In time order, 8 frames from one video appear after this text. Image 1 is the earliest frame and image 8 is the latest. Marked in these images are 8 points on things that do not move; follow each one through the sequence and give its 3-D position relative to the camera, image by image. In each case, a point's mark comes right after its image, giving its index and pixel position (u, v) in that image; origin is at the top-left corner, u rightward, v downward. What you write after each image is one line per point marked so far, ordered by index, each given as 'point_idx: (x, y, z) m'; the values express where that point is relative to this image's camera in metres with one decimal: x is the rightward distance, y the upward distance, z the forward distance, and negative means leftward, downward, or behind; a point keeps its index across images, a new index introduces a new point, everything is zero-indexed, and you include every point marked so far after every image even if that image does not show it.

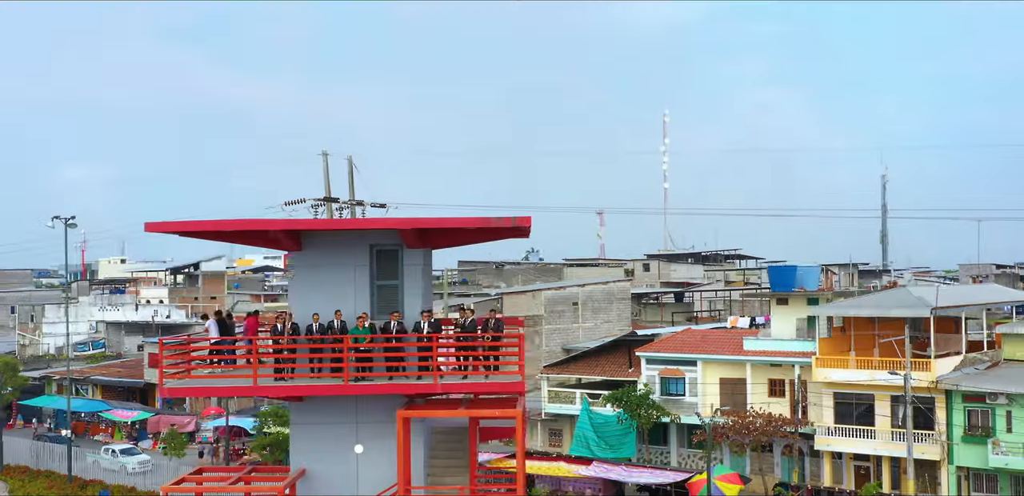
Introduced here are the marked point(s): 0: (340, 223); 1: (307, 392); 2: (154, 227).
0: (-2.8, +0.4, +15.5) m
1: (-3.2, -2.3, +15.2) m
2: (-5.6, +0.3, +15.2) m
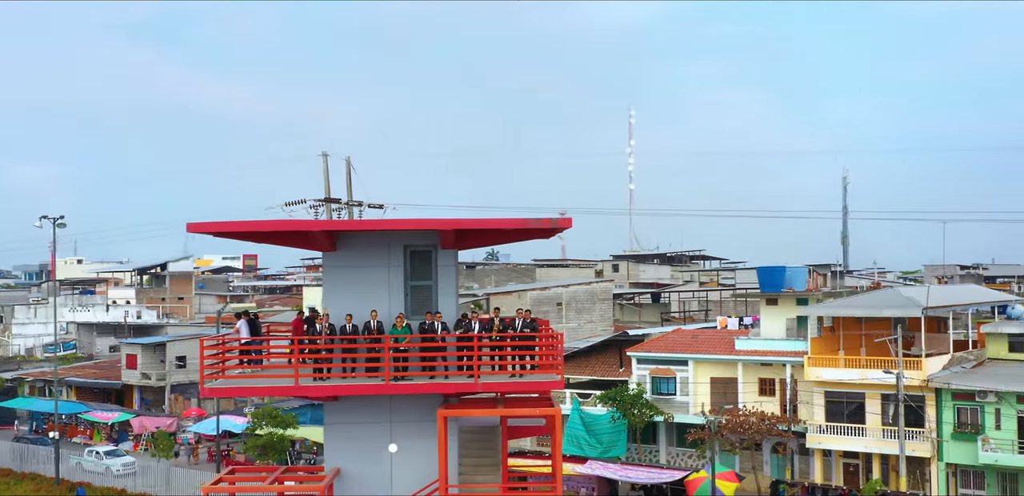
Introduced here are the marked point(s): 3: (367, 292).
0: (-2.2, +0.4, +15.6) m
1: (-2.6, -2.3, +15.4) m
2: (-5.0, +0.3, +15.2) m
3: (-2.5, -0.7, +16.4) m
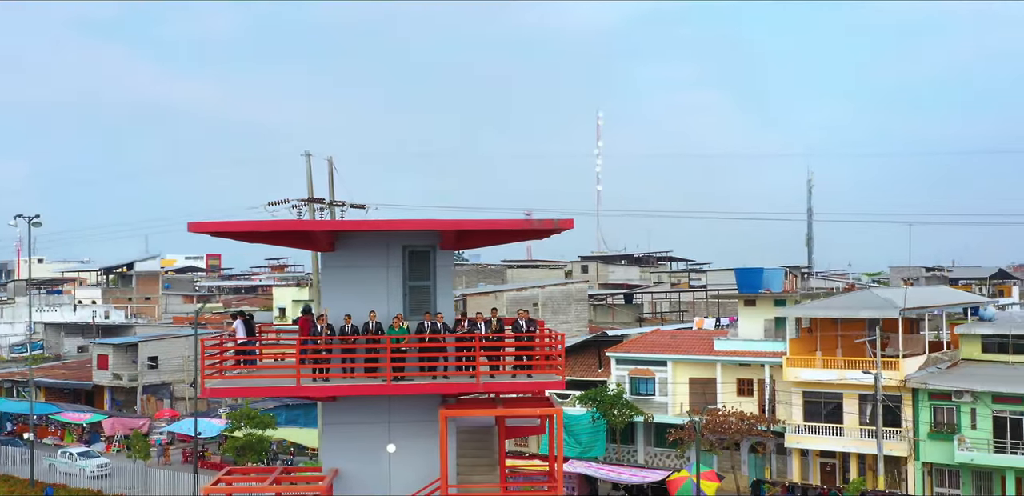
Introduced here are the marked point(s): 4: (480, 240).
0: (-2.2, +0.4, +15.6) m
1: (-2.6, -2.3, +15.4) m
2: (-5.0, +0.3, +15.1) m
3: (-2.5, -0.8, +16.4) m
4: (-0.5, +0.1, +16.1) m
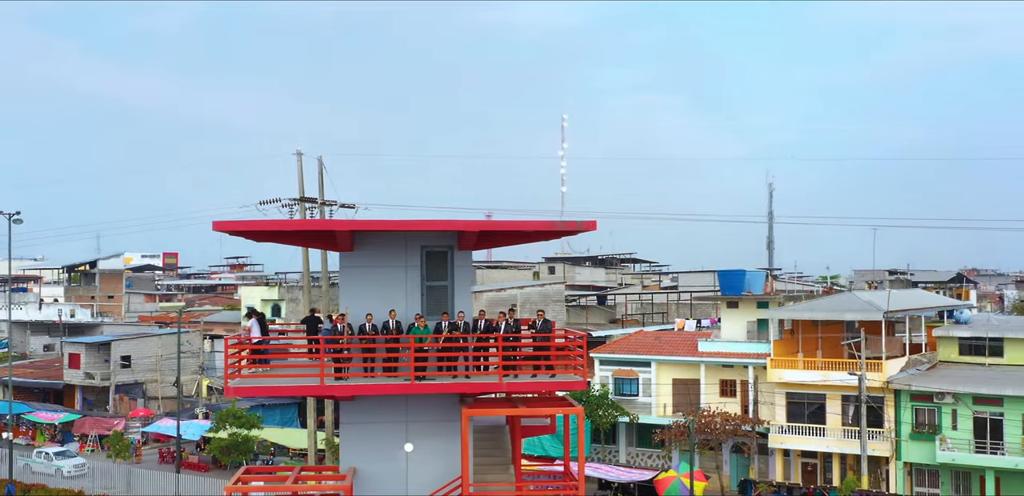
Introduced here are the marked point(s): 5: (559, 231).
0: (-1.8, +0.4, +15.7) m
1: (-2.3, -2.3, +15.4) m
2: (-4.7, +0.3, +15.2) m
3: (-2.2, -0.8, +16.5) m
4: (-0.2, +0.1, +16.2) m
5: (+0.7, +0.3, +15.0) m
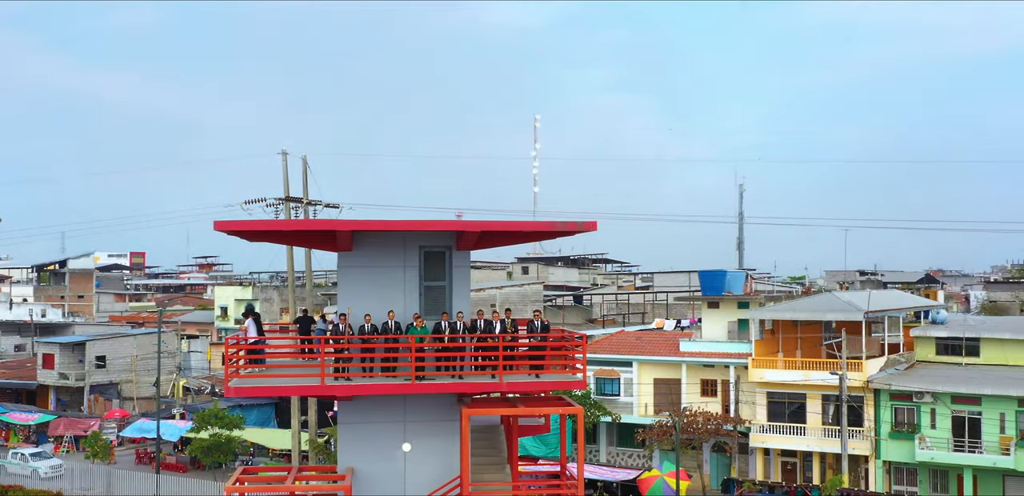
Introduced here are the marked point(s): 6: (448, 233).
0: (-1.9, +0.4, +15.8) m
1: (-2.3, -2.3, +15.5) m
2: (-4.7, +0.3, +15.1) m
3: (-2.2, -0.8, +16.5) m
4: (-0.2, +0.1, +16.3) m
5: (+0.7, +0.3, +15.1) m
6: (-1.1, +0.3, +16.6) m
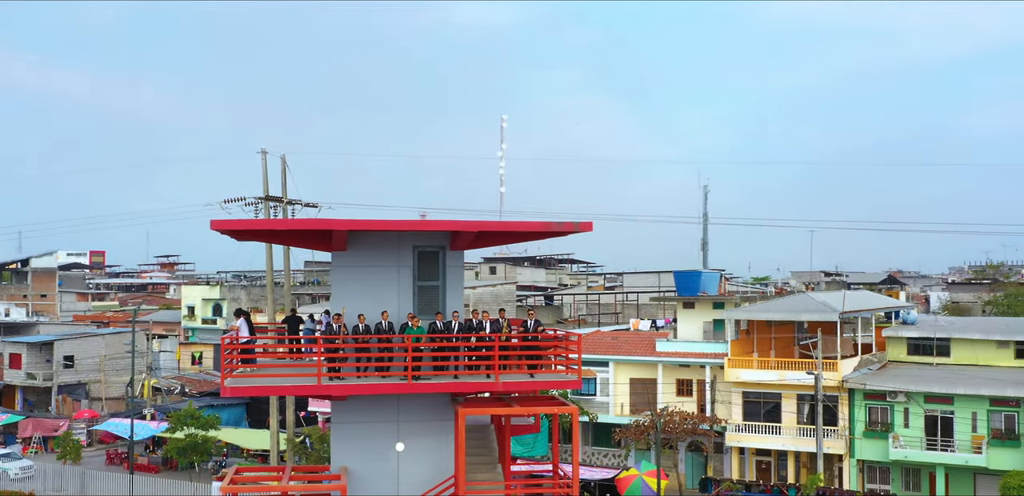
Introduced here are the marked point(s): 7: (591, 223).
0: (-1.9, +0.4, +15.8) m
1: (-2.4, -2.3, +15.5) m
2: (-4.7, +0.4, +15.1) m
3: (-2.3, -0.8, +16.6) m
4: (-0.3, +0.1, +16.4) m
5: (+0.7, +0.3, +15.2) m
6: (-1.2, +0.3, +16.6) m
7: (+1.3, +0.4, +15.3) m
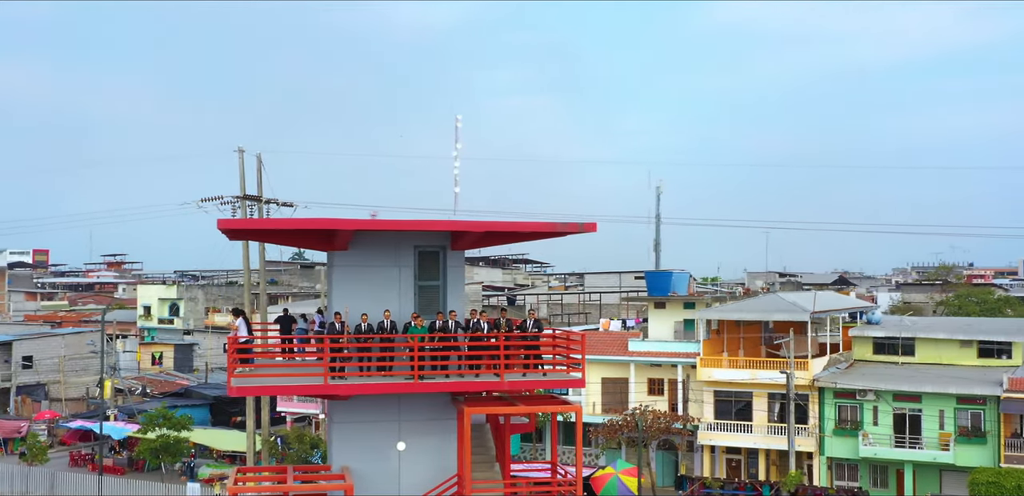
0: (-1.9, +0.4, +15.9) m
1: (-2.3, -2.3, +15.6) m
2: (-4.6, +0.4, +15.0) m
3: (-2.3, -0.8, +16.6) m
4: (-0.3, +0.1, +16.6) m
5: (+0.7, +0.2, +15.4) m
6: (-1.2, +0.2, +16.7) m
7: (+1.3, +0.4, +15.5) m
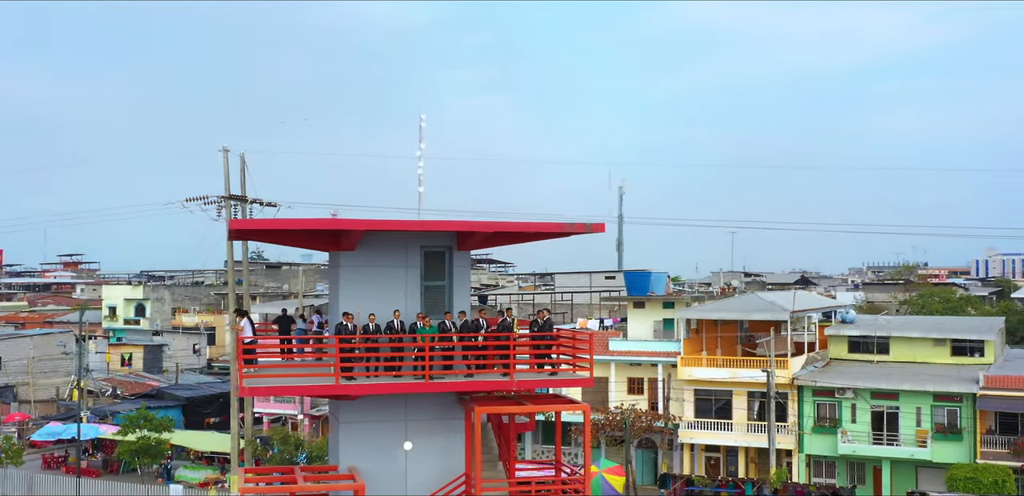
0: (-1.8, +0.4, +16.0) m
1: (-2.2, -2.3, +15.7) m
2: (-4.5, +0.3, +15.1) m
3: (-2.2, -0.8, +16.7) m
4: (-0.2, +0.1, +16.7) m
5: (+0.9, +0.2, +15.6) m
6: (-1.1, +0.2, +16.9) m
7: (+1.5, +0.4, +15.7) m
